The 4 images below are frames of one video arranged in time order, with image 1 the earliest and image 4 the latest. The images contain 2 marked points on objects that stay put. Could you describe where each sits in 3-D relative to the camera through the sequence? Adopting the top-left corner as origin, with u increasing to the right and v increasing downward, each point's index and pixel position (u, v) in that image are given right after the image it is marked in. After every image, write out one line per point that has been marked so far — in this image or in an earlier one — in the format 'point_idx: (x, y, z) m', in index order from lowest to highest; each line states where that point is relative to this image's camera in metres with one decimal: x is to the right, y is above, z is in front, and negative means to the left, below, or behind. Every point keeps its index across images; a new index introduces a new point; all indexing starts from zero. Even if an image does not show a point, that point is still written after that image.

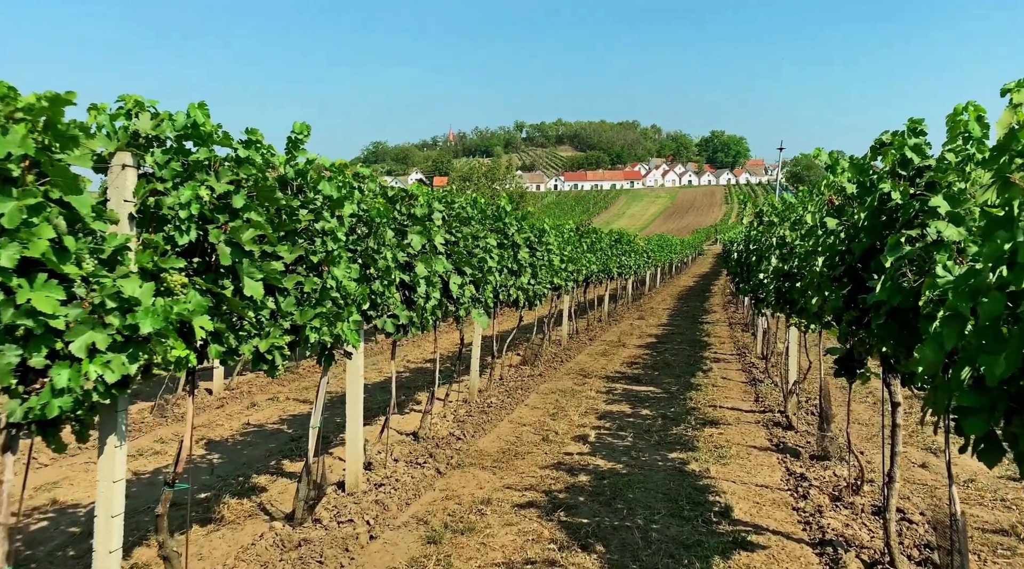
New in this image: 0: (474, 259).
0: (-0.5, +0.3, +10.9) m
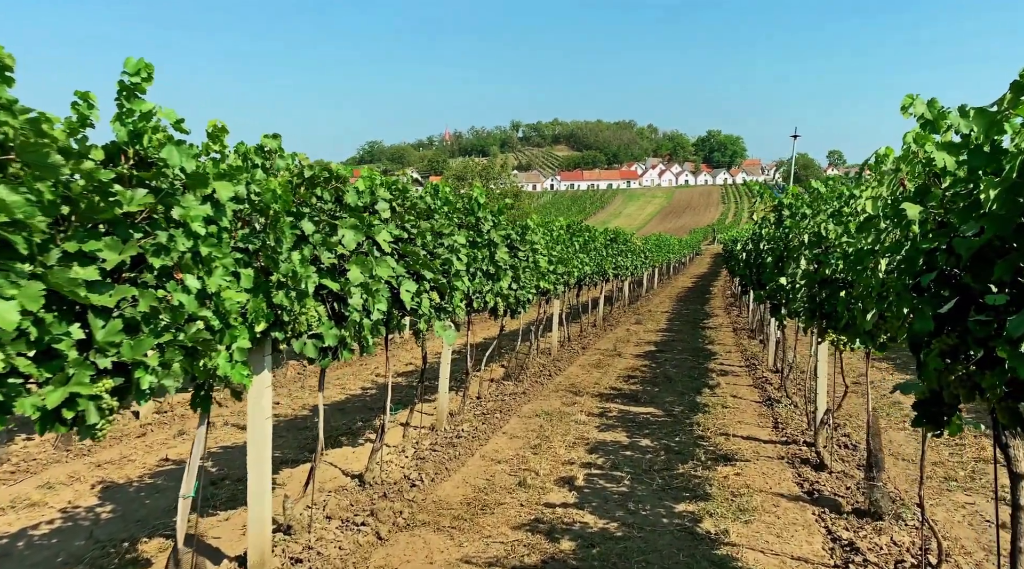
0: (-0.8, +0.2, +8.9) m
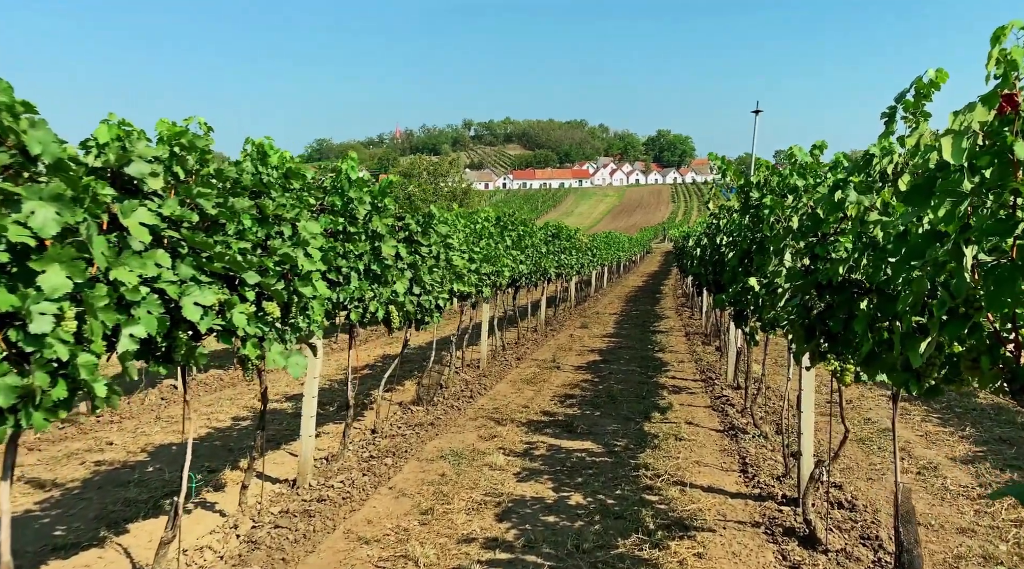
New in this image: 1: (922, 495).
0: (-1.7, +0.2, +6.2) m
1: (+3.6, -1.8, +7.7) m
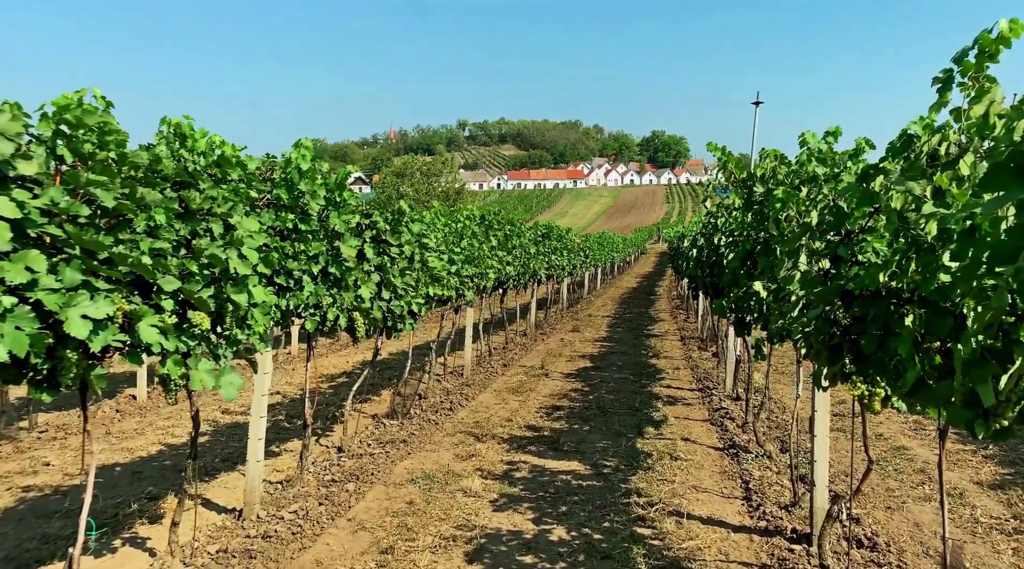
0: (-1.9, +0.1, +5.2) m
1: (+3.4, -1.9, +6.8) m
